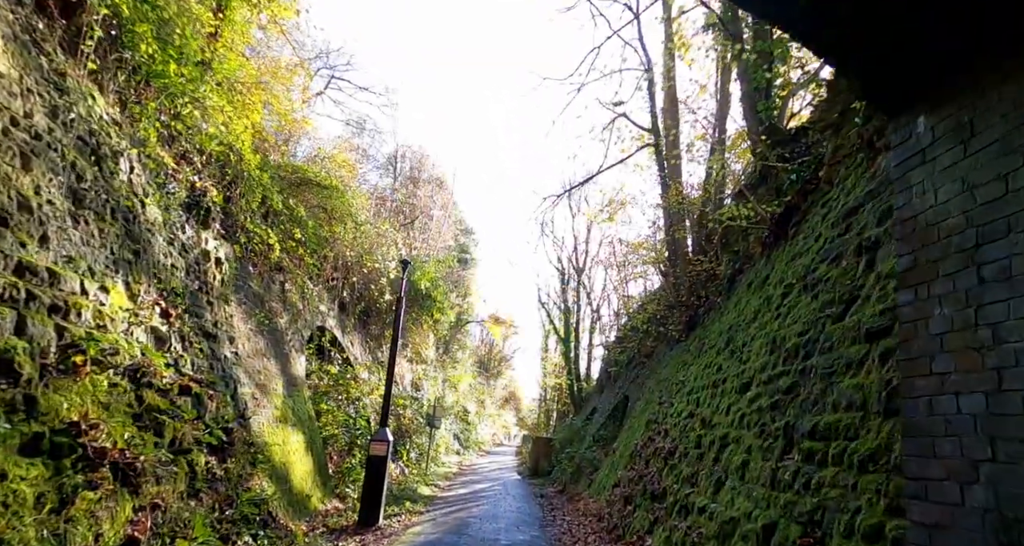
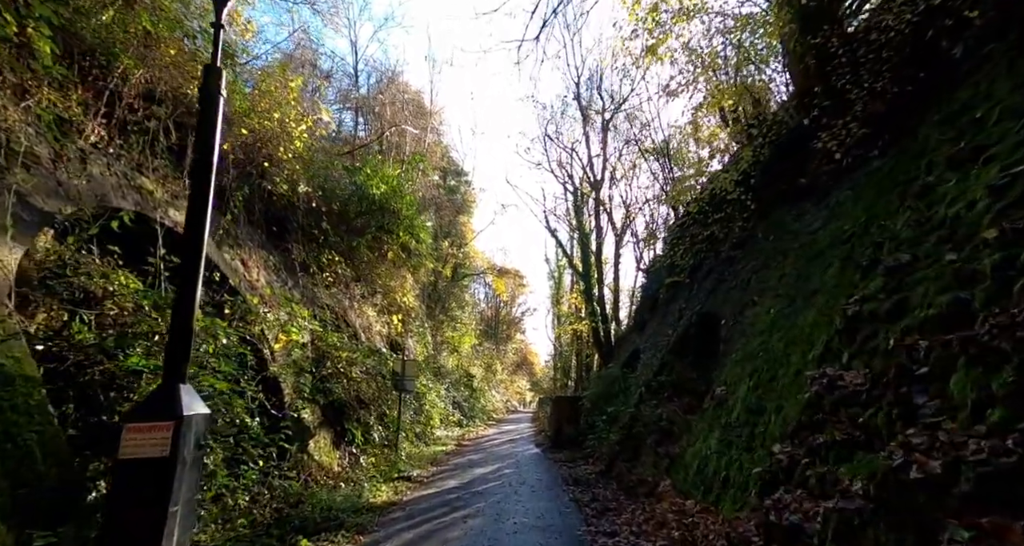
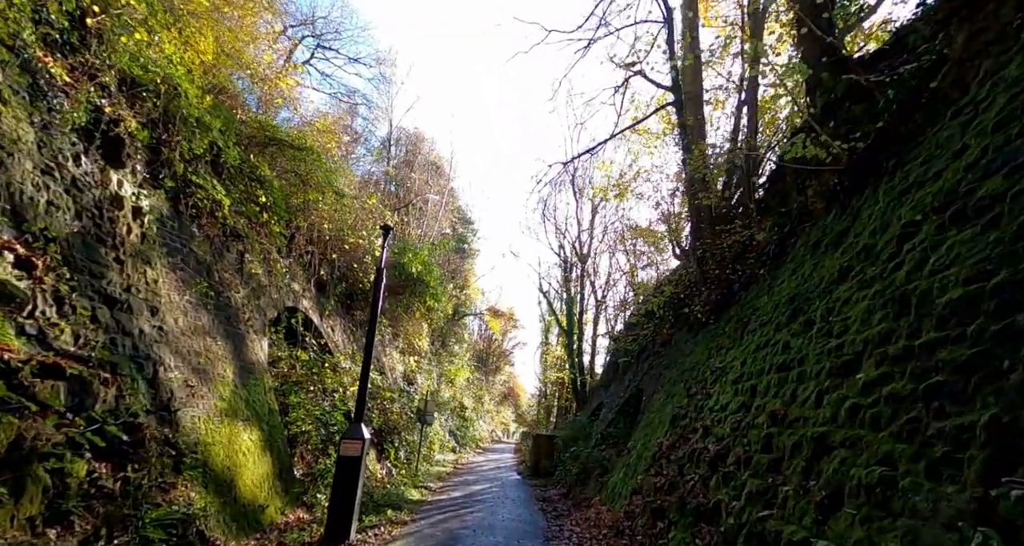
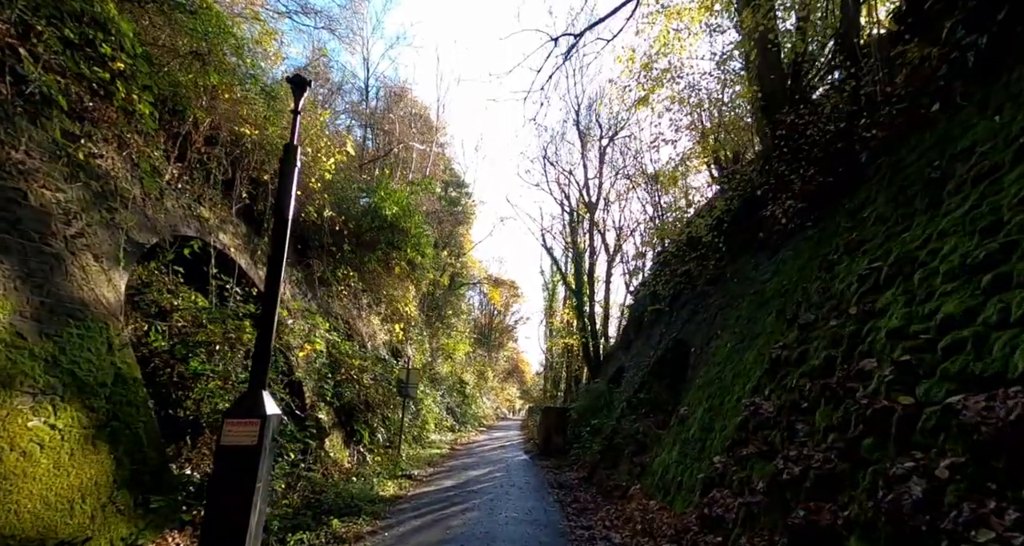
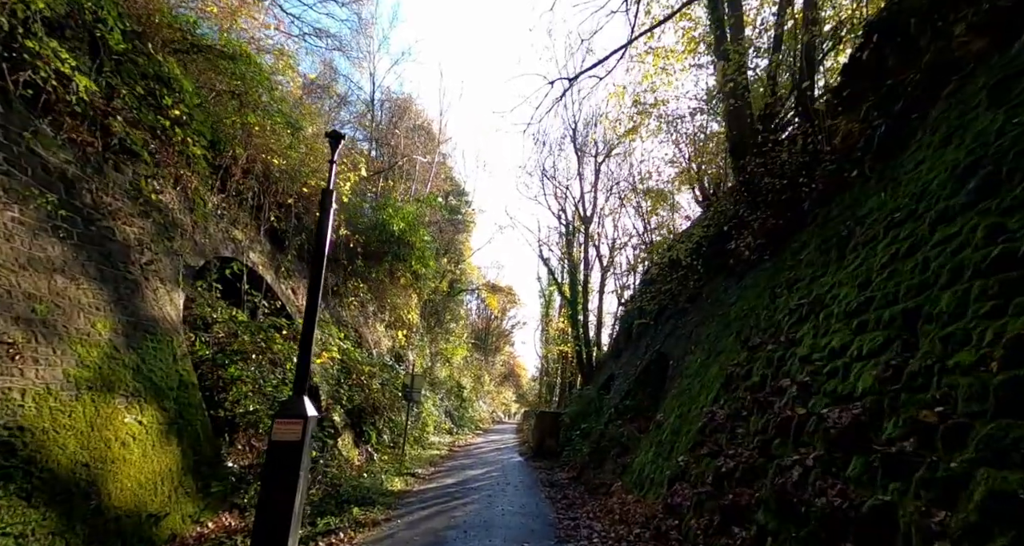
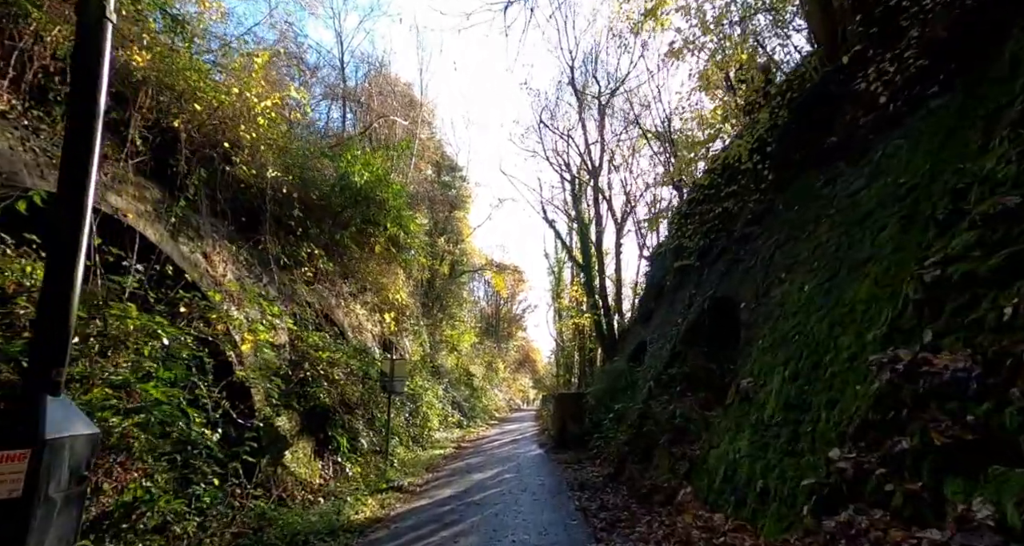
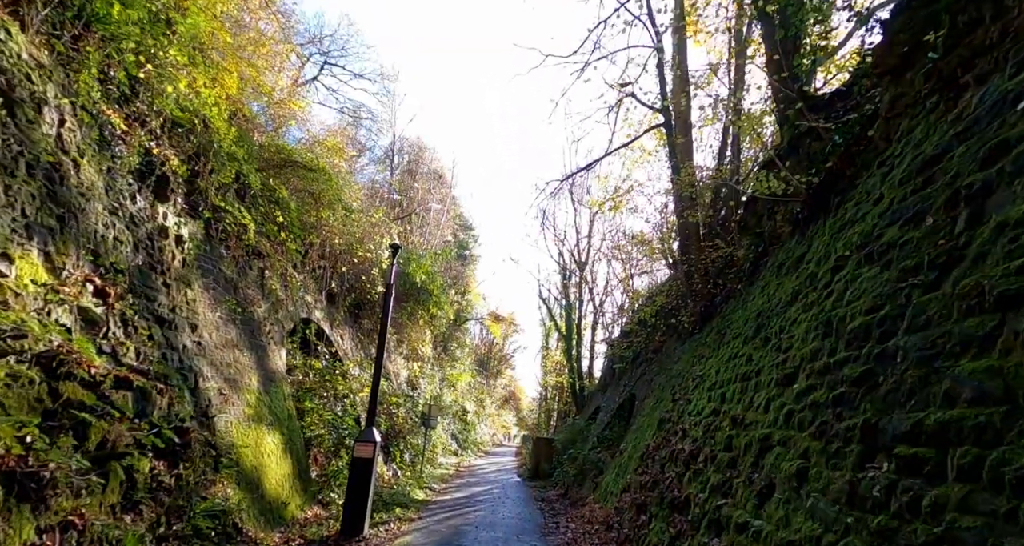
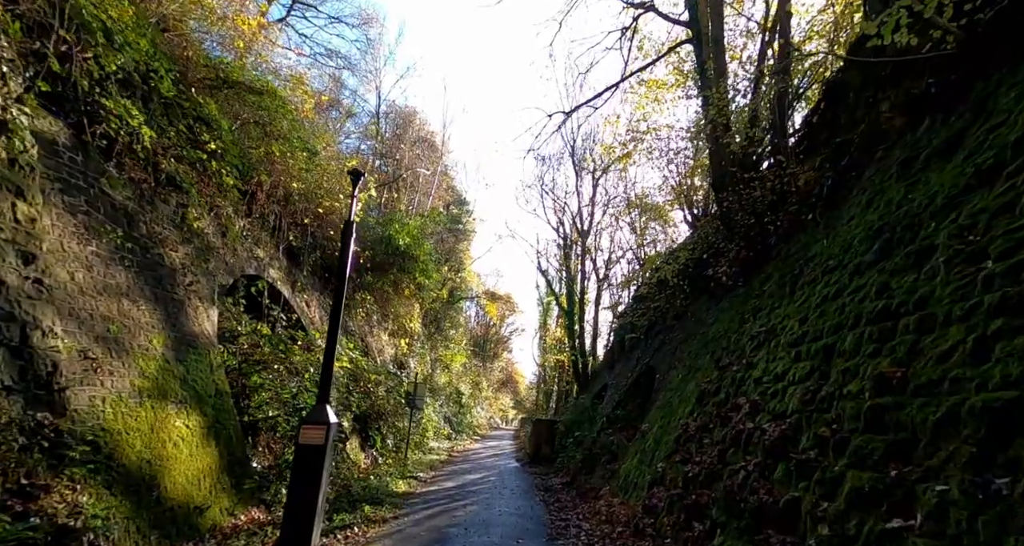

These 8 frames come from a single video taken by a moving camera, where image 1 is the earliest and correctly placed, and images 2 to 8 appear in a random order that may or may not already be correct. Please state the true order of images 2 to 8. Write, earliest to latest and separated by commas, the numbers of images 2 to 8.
7, 3, 8, 5, 4, 2, 6
